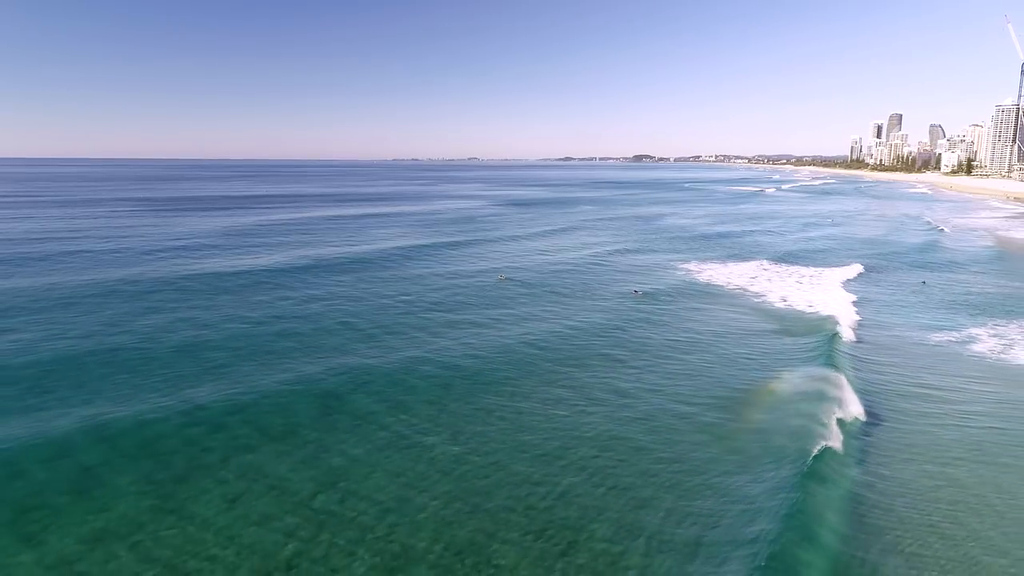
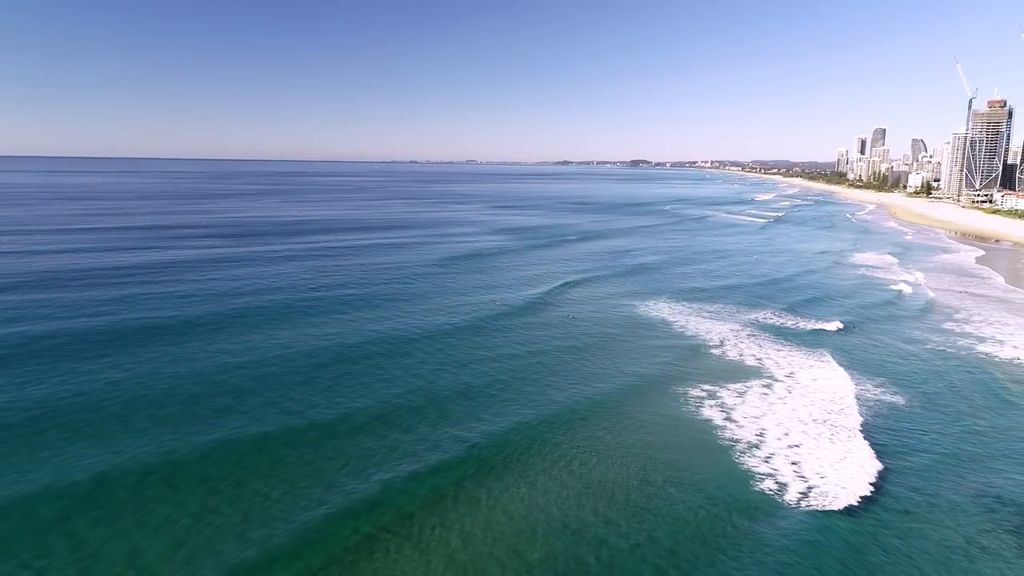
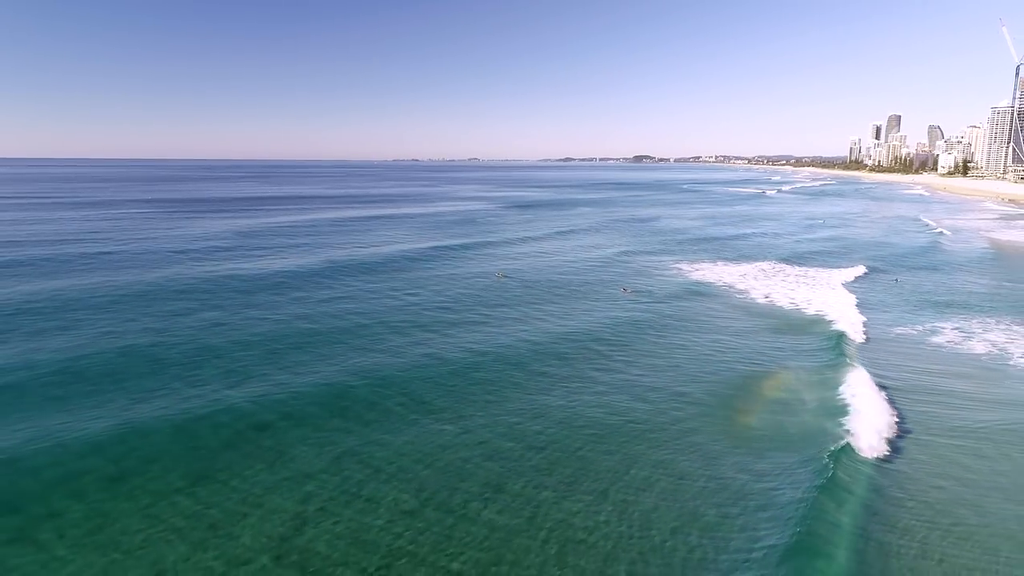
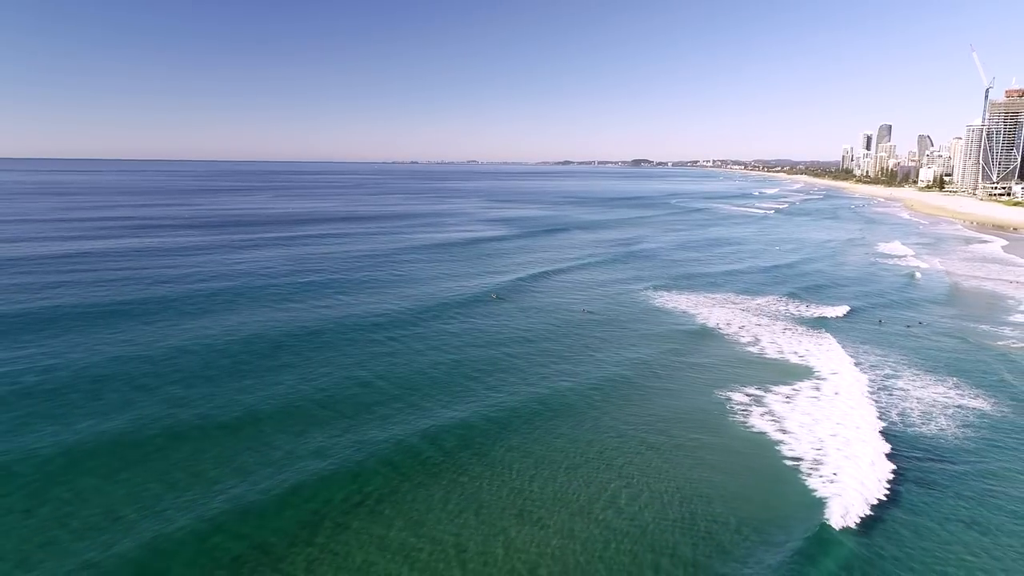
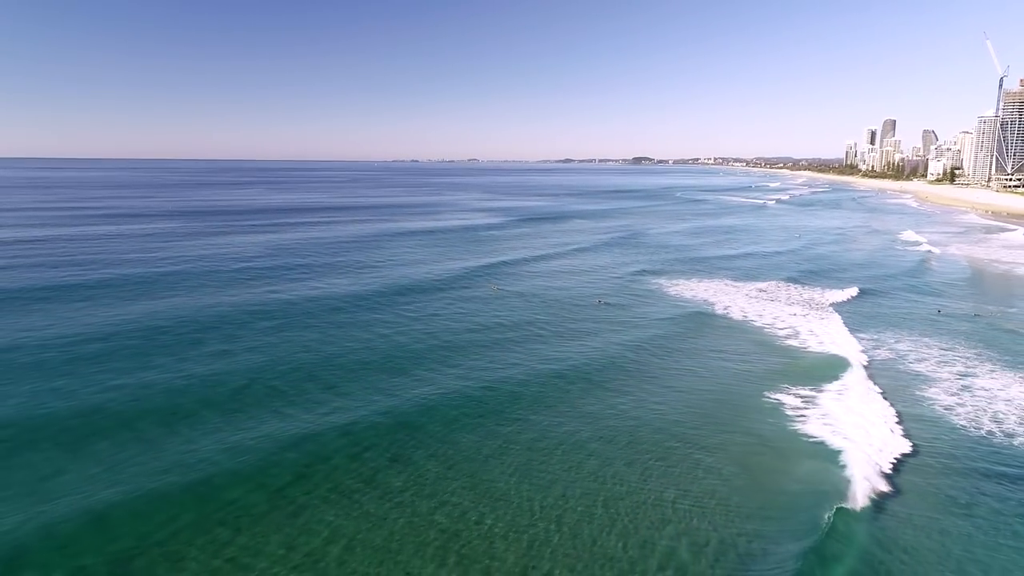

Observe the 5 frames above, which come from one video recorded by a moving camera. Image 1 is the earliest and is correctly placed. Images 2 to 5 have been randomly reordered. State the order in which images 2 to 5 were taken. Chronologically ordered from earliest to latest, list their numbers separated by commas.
3, 5, 4, 2
